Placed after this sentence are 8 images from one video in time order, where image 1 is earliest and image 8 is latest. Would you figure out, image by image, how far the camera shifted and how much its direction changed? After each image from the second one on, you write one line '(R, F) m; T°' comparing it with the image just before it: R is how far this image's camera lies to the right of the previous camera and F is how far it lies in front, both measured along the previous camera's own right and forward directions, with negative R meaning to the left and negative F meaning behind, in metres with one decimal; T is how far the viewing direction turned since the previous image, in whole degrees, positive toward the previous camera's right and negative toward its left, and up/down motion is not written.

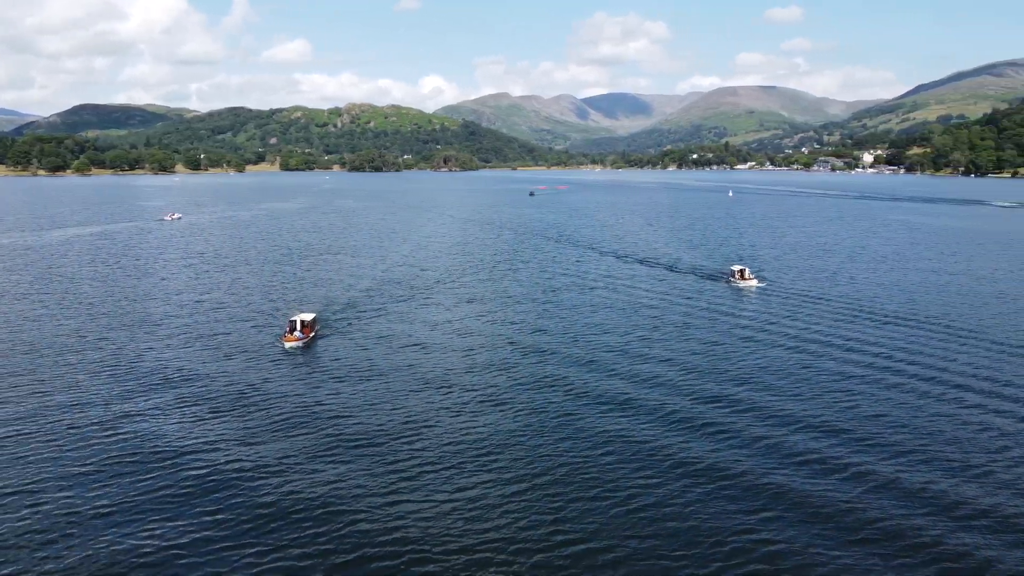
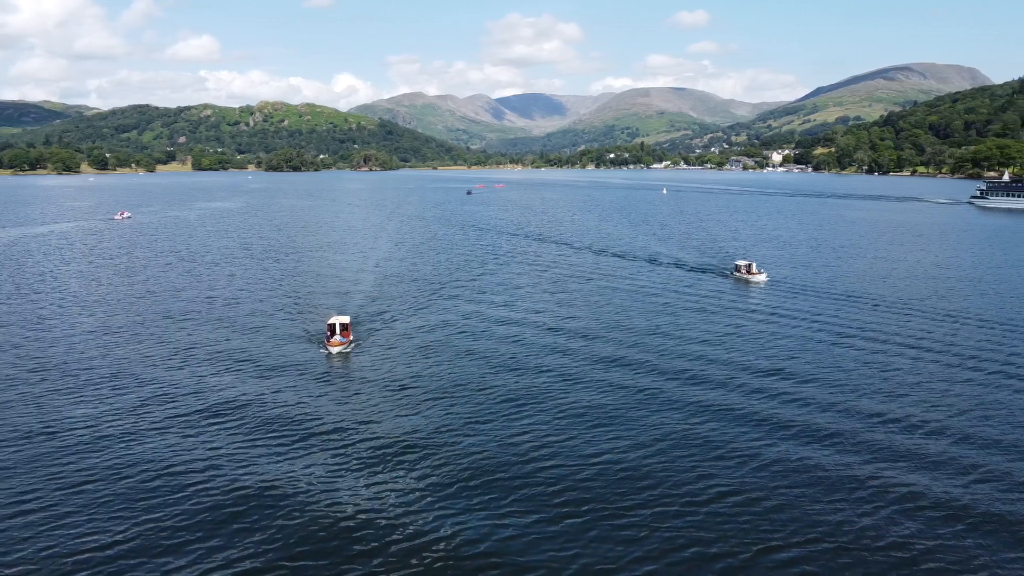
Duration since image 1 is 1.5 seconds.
(-7.6, -1.5) m; +6°
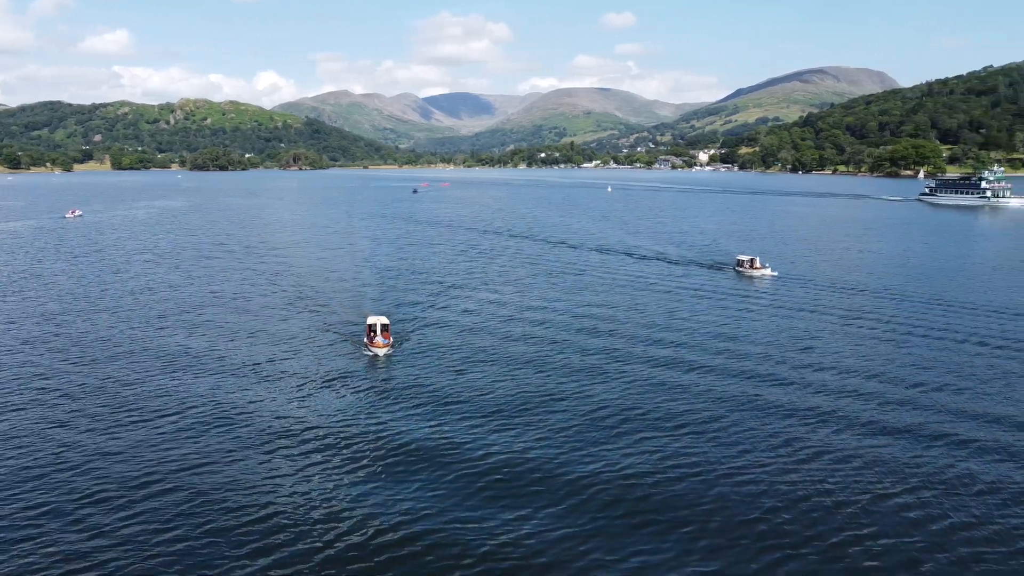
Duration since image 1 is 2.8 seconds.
(-6.2, -1.3) m; +5°
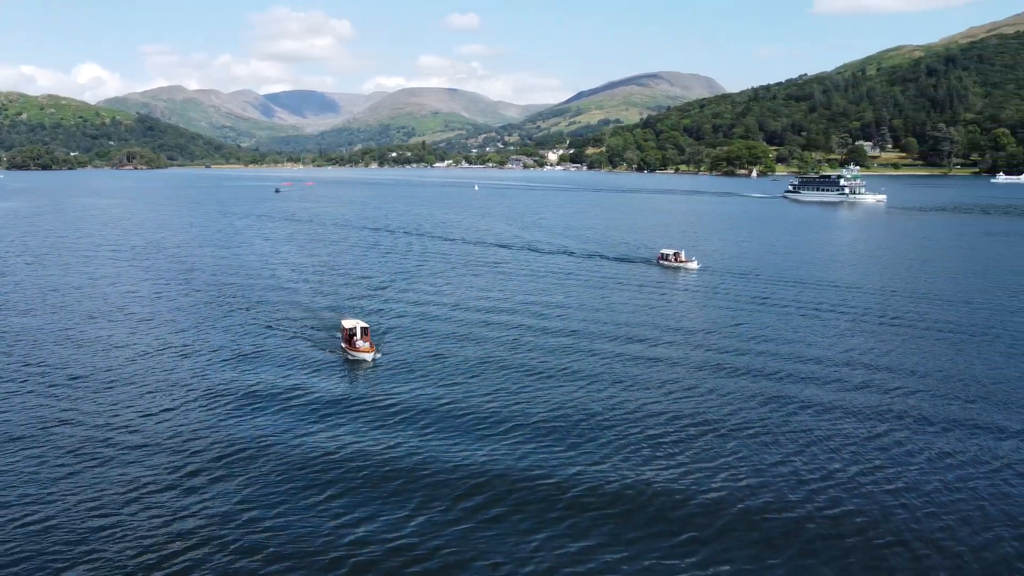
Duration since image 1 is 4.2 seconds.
(-6.4, -1.4) m; +10°
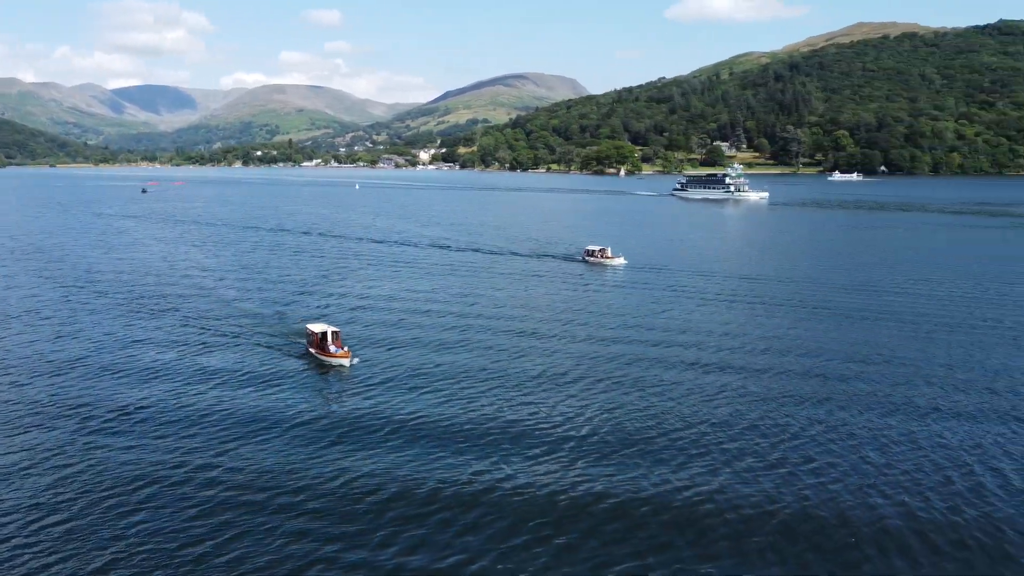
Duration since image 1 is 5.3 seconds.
(-4.4, -1.3) m; +9°
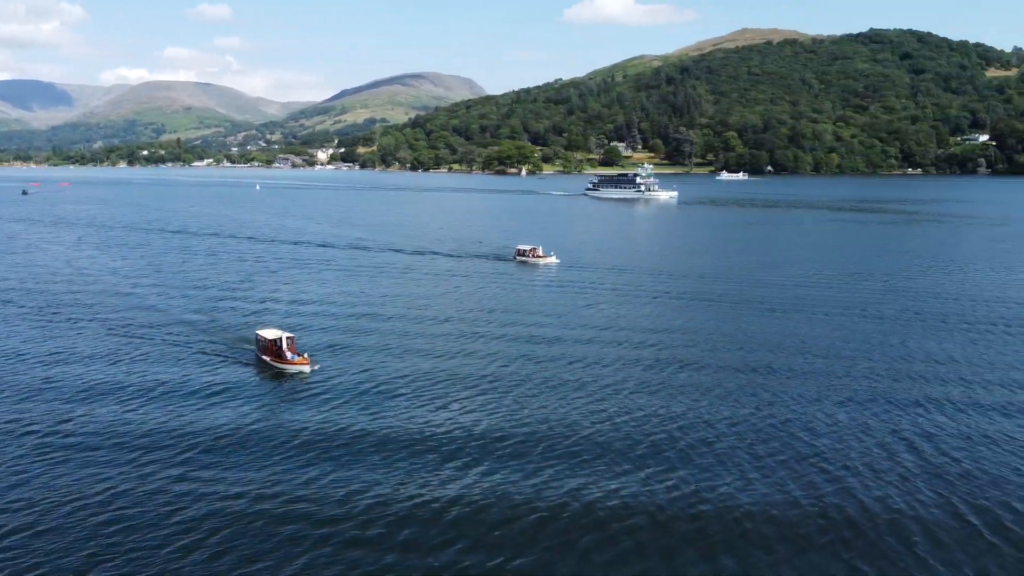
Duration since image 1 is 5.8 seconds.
(-2.2, -0.8) m; +7°
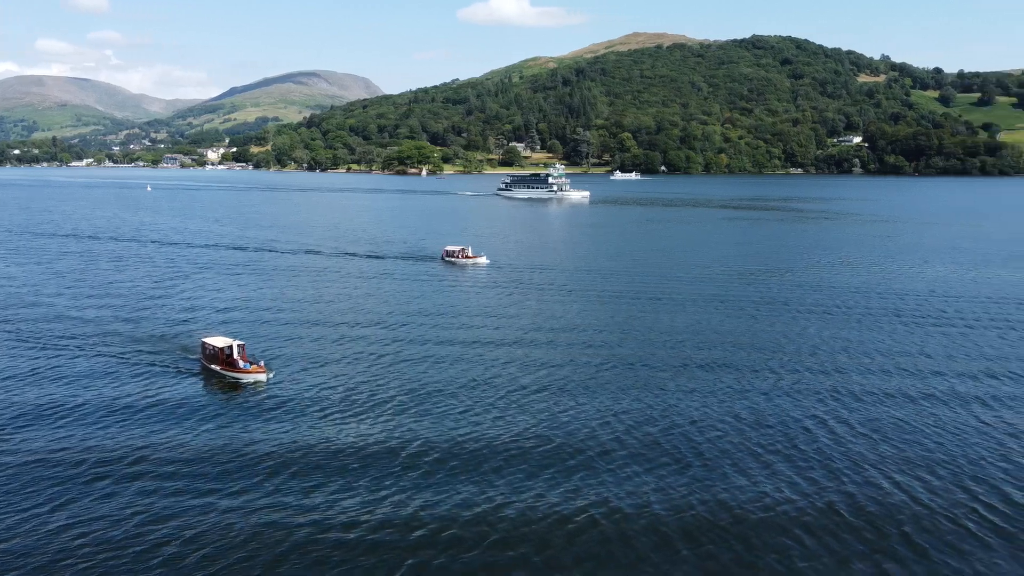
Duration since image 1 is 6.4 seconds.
(-2.1, -0.5) m; +7°
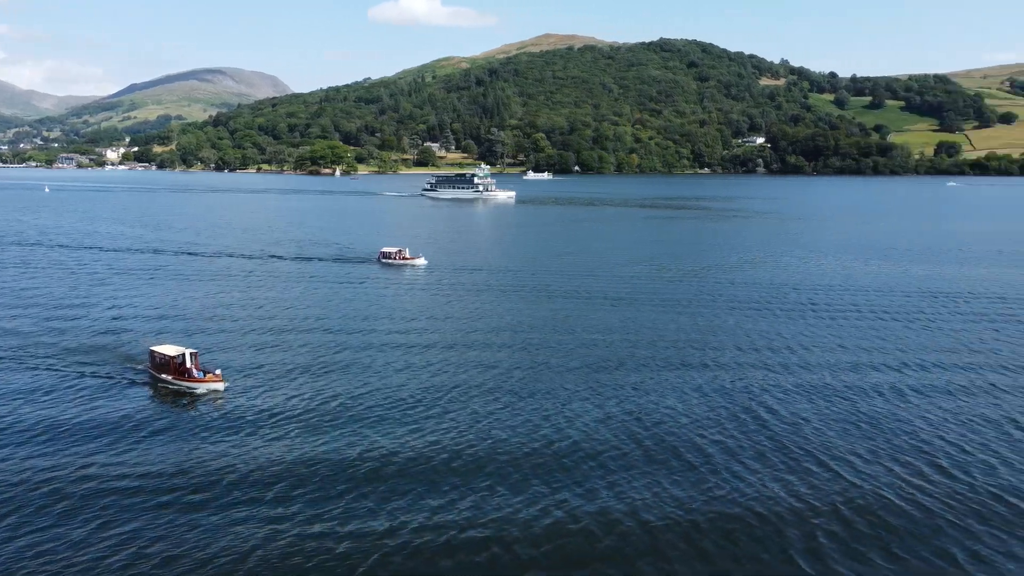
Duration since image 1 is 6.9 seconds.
(-1.6, -0.2) m; +6°
